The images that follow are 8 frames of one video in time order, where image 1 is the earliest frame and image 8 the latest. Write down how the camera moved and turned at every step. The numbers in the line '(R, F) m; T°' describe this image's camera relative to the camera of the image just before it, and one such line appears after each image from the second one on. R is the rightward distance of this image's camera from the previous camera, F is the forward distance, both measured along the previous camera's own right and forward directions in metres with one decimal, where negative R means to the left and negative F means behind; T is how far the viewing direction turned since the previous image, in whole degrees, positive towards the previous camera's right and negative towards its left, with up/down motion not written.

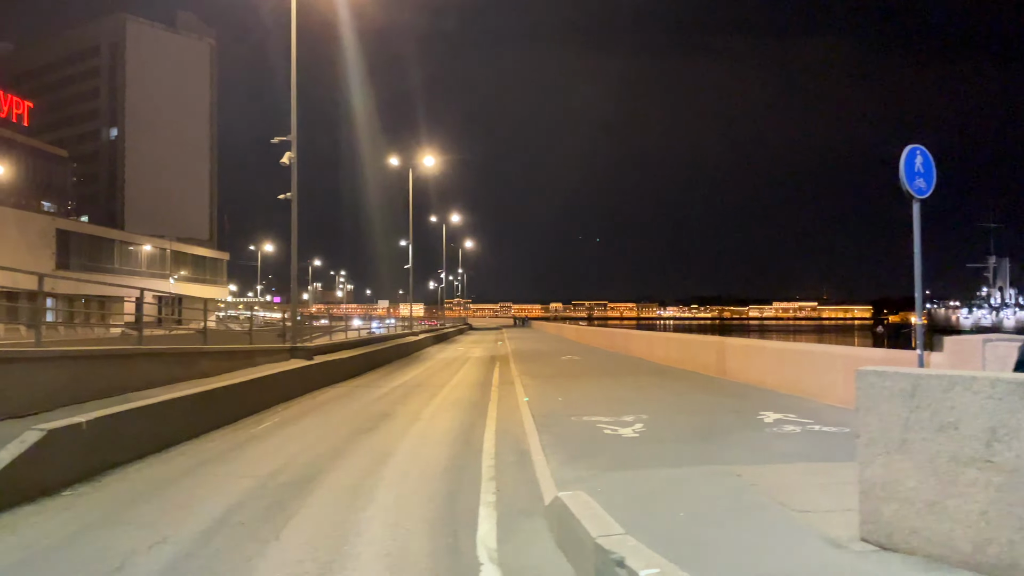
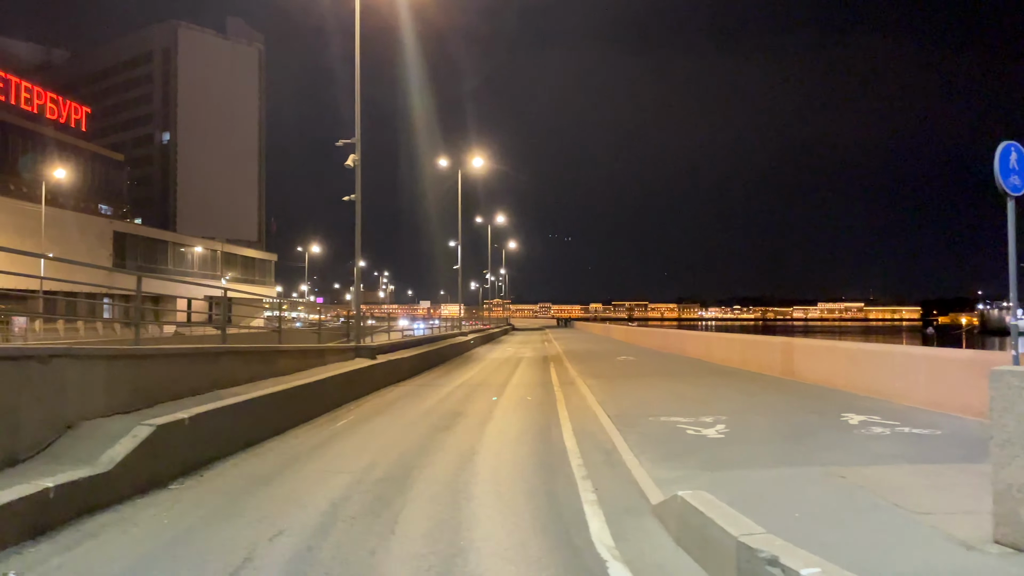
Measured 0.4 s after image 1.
(-0.5, 0.0) m; -3°
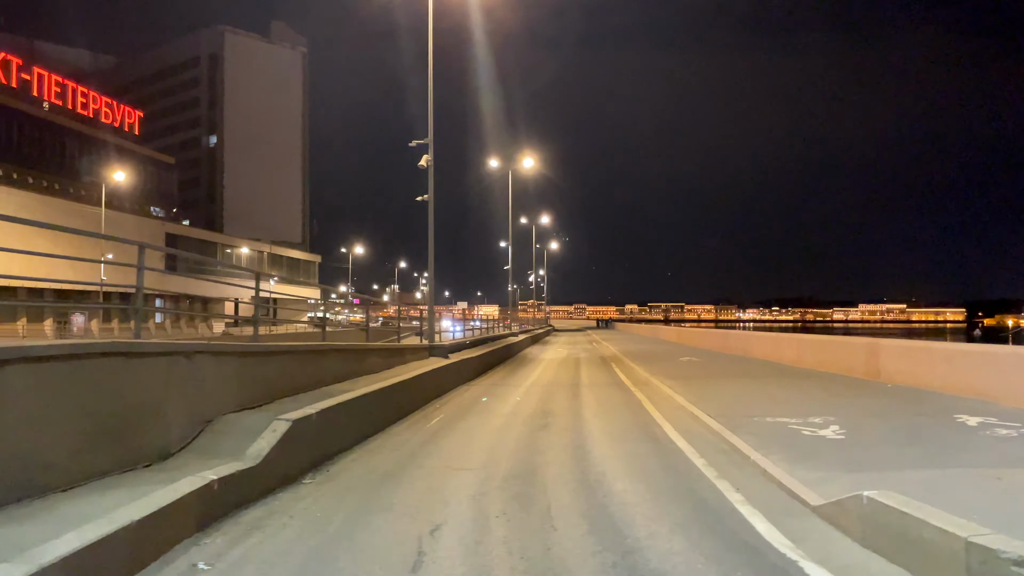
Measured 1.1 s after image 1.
(-0.9, 0.0) m; -3°
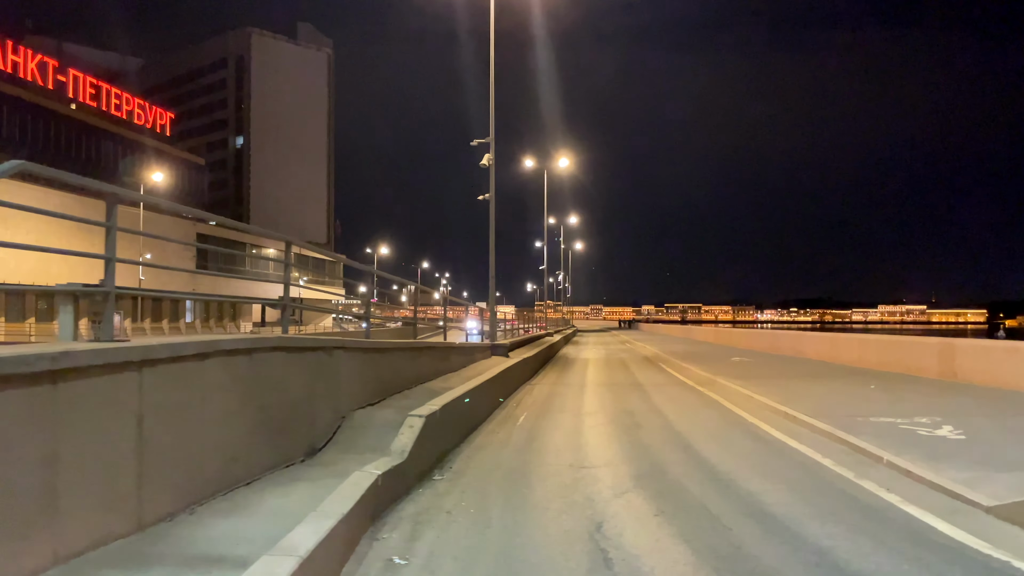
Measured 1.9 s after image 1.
(-1.0, 0.0) m; -1°
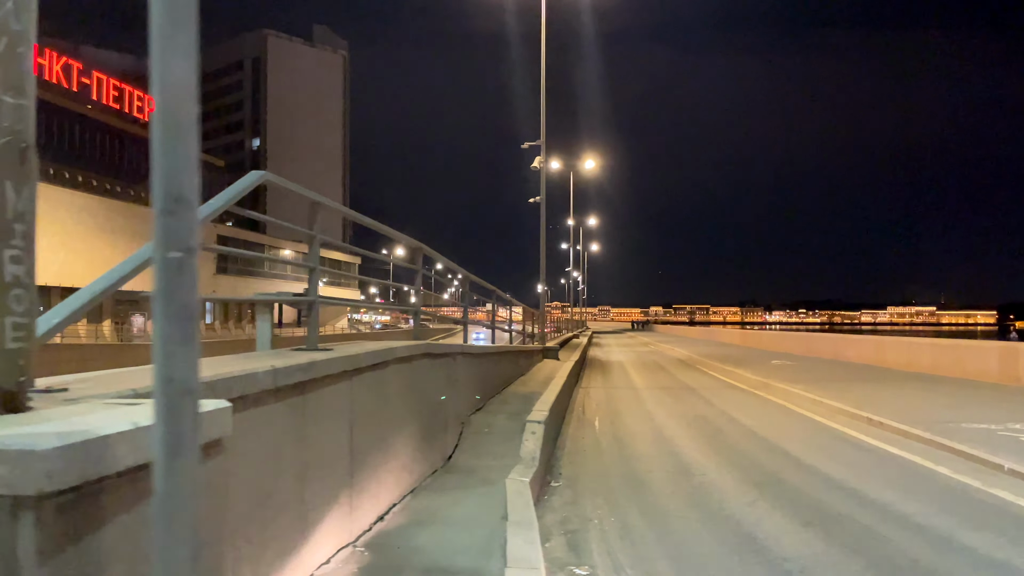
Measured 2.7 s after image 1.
(-1.0, 0.0) m; 0°
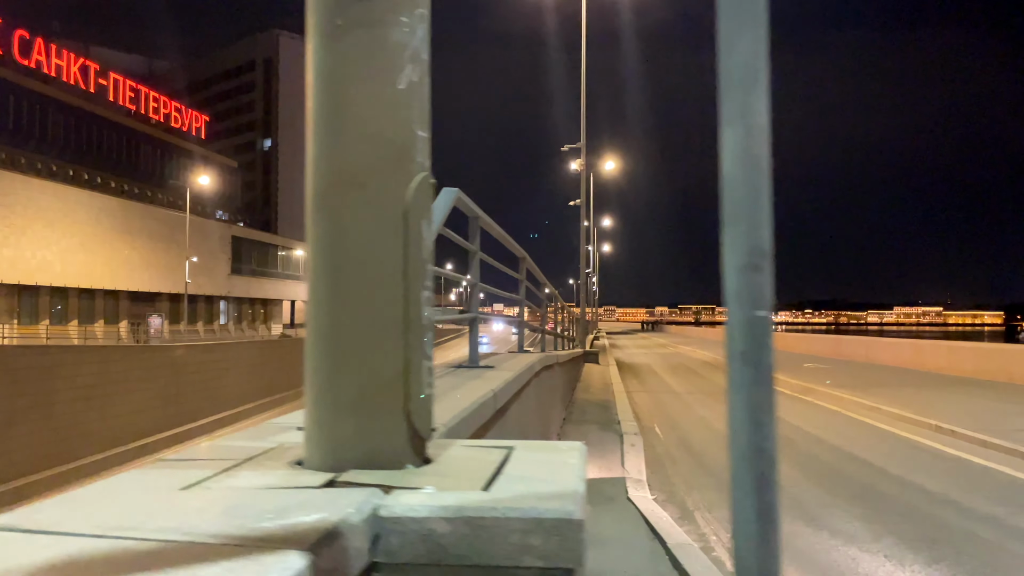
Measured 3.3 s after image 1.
(-0.8, +0.1) m; 0°
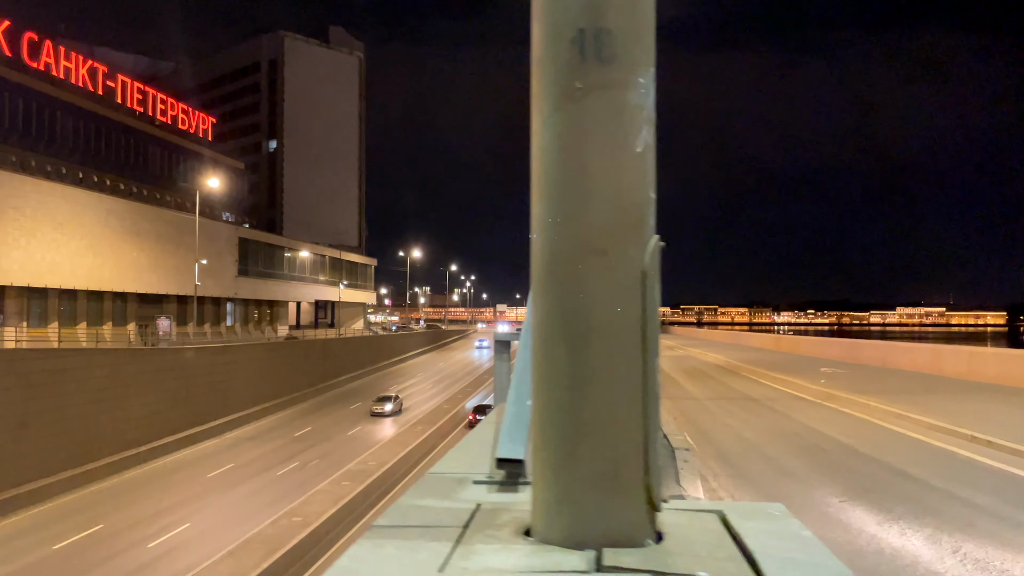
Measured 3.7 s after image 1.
(-0.4, 0.0) m; 0°
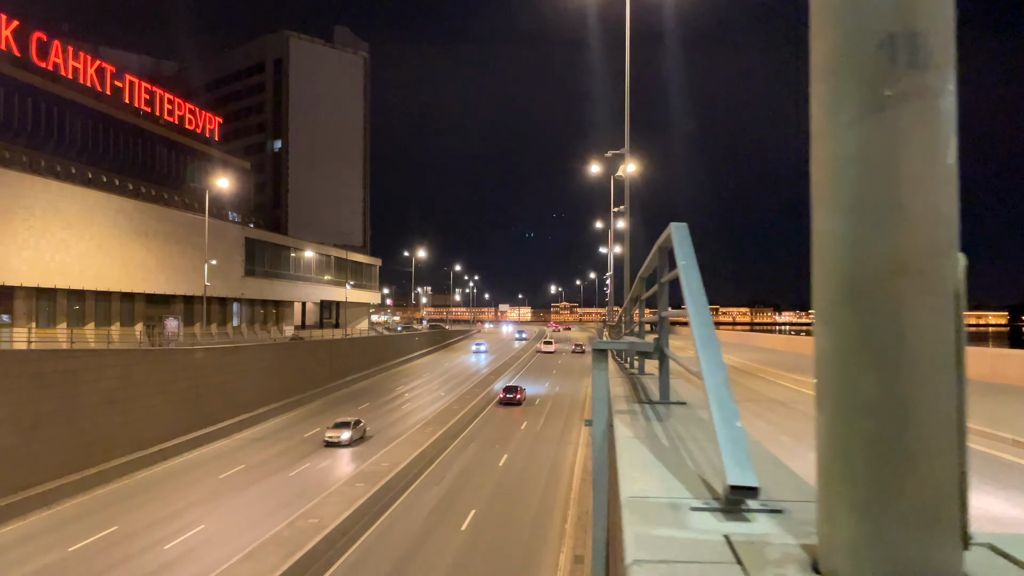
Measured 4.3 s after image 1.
(-0.5, +0.1) m; 0°
